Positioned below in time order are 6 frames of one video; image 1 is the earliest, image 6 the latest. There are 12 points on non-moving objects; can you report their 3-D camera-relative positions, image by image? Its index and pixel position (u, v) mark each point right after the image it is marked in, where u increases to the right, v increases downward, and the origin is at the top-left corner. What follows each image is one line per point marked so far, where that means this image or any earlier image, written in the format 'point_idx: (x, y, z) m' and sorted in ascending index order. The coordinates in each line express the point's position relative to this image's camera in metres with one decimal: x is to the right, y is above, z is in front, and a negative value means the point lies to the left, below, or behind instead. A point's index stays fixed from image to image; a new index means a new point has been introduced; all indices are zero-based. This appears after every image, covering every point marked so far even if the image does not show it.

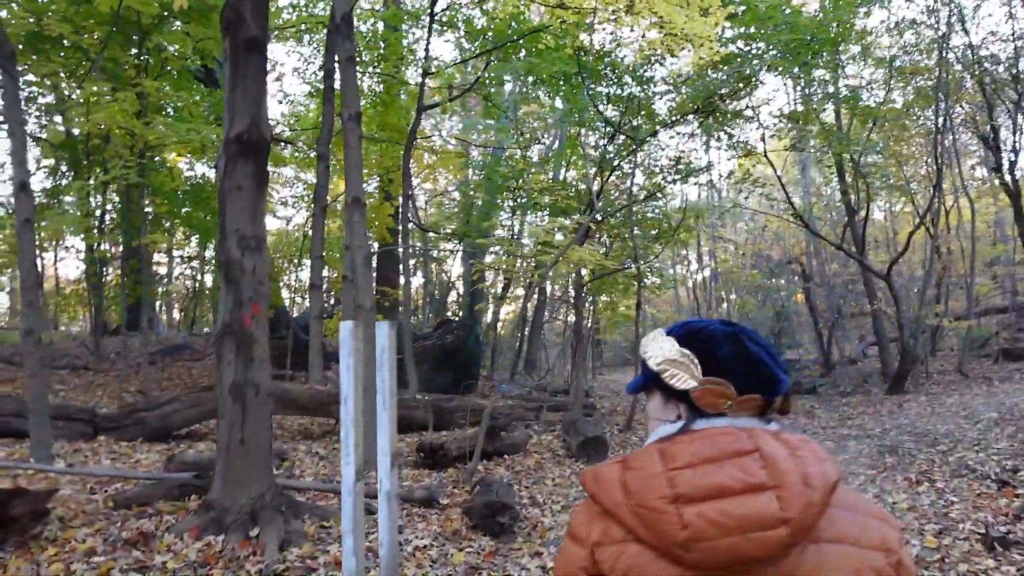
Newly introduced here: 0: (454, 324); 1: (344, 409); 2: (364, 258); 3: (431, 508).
0: (-1.1, -0.7, +14.2) m
1: (-0.7, -0.5, +3.1) m
2: (-1.2, +0.2, +6.1) m
3: (-0.5, -1.4, +4.8) m
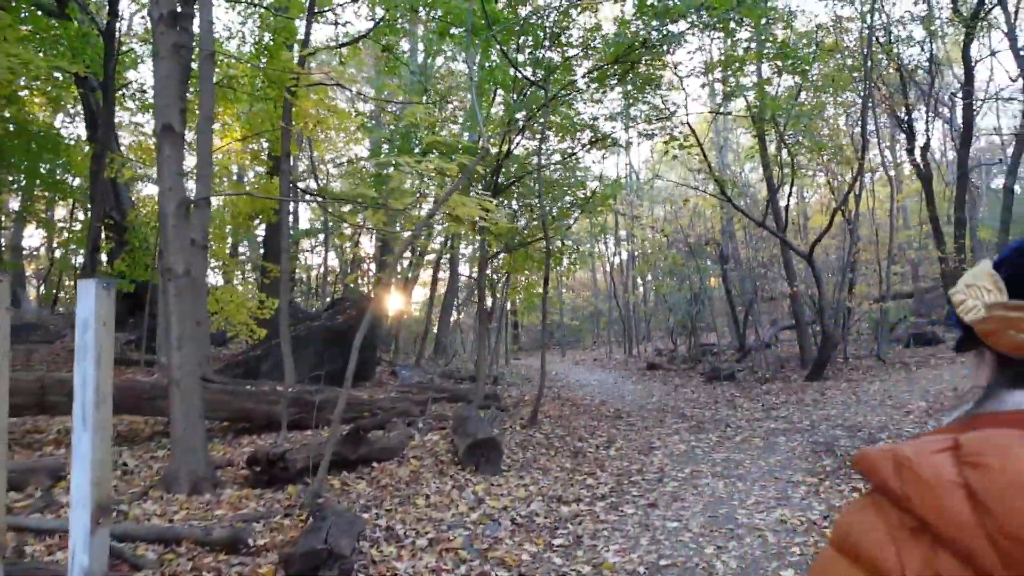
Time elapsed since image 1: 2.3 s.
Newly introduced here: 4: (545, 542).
0: (-2.8, -0.3, +12.7) m
1: (-1.2, -0.3, +1.7) m
2: (-2.0, +0.5, +4.5) m
3: (-1.3, -1.2, +3.4) m
4: (+0.2, -1.4, +4.1) m
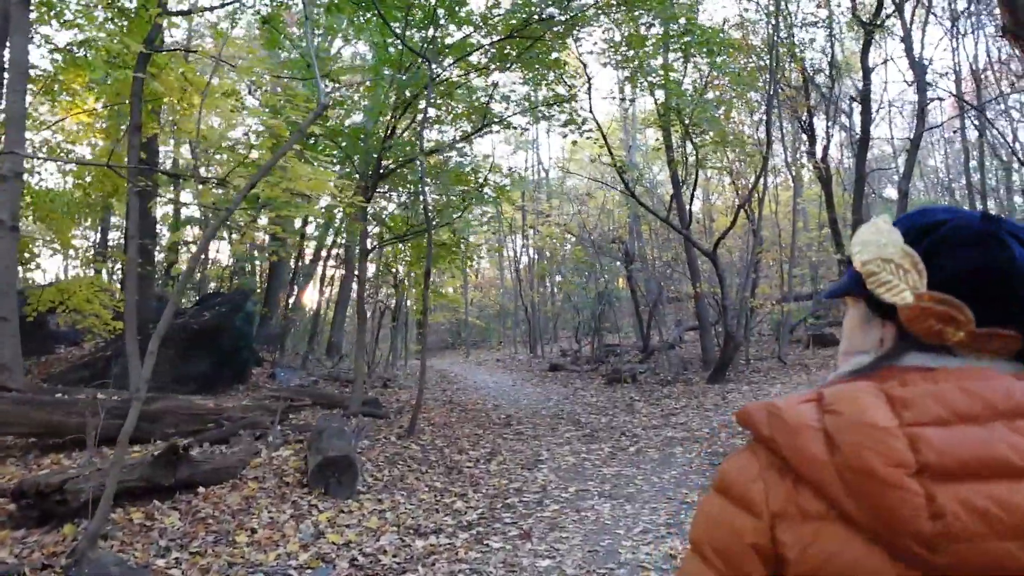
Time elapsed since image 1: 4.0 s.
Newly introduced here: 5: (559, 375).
0: (-4.5, -0.2, +11.5) m
1: (-1.7, -0.3, +0.7) m
2: (-2.8, +0.6, +3.5) m
3: (-1.9, -1.1, +2.4) m
4: (-0.5, -1.3, +3.3) m
5: (+1.0, -1.9, +16.0) m
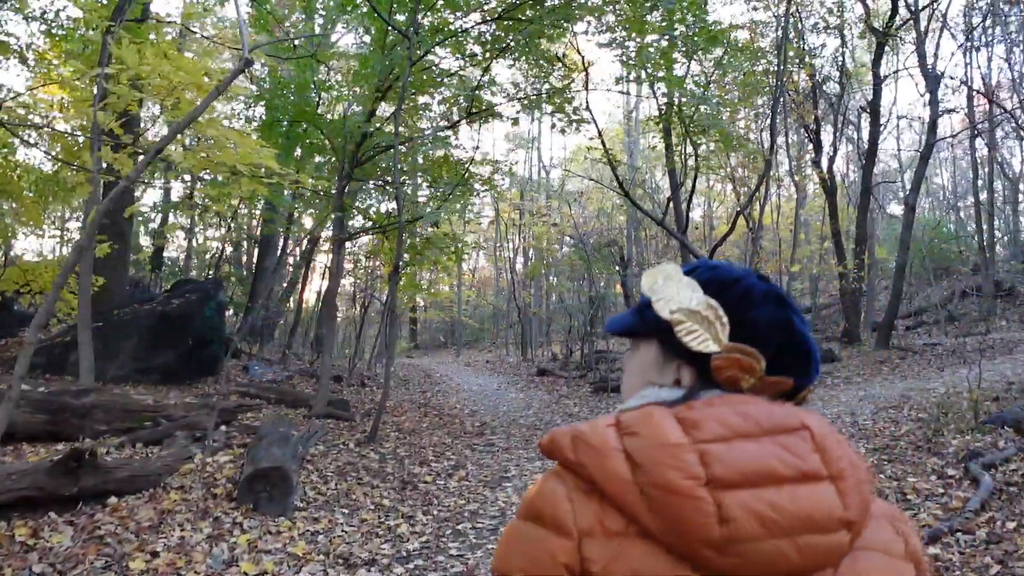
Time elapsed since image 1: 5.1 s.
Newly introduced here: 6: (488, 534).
0: (-4.7, 0.0, +11.0) m
1: (-1.9, -0.2, +0.2) m
2: (-3.0, +0.7, +2.9) m
3: (-2.1, -1.0, +1.9) m
4: (-0.8, -1.3, +2.8) m
5: (+0.7, -1.9, +15.5) m
6: (-0.1, -1.3, +4.1) m
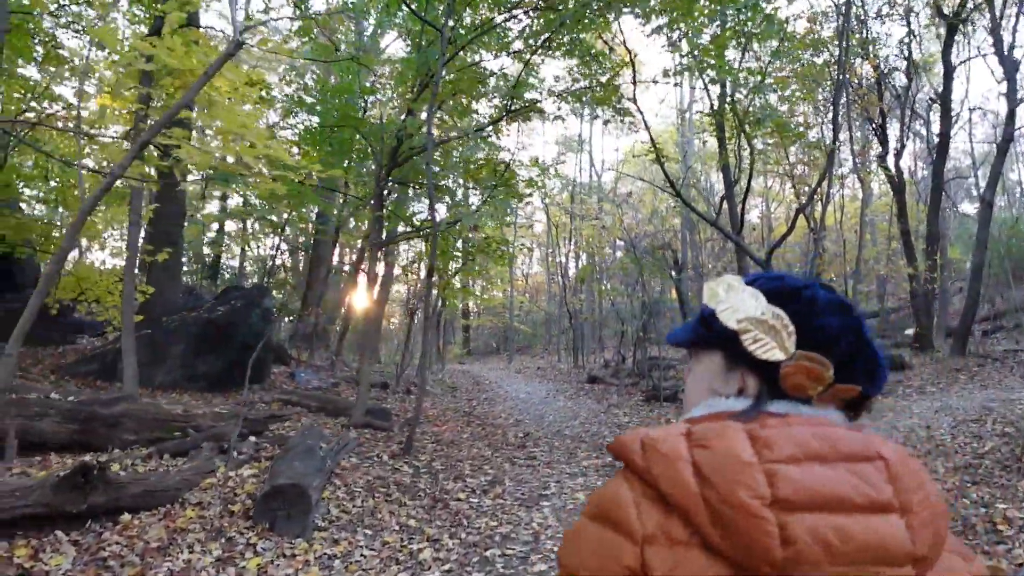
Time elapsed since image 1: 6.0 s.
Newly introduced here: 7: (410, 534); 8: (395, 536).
0: (-4.0, -0.1, +11.0) m
1: (-2.0, -0.2, 0.0) m
2: (-2.9, +0.7, +2.8) m
3: (-2.1, -1.1, +1.7) m
4: (-0.7, -1.3, +2.5) m
5: (+1.7, -2.0, +15.1) m
6: (0.0, -1.3, +3.7) m
7: (-0.5, -1.3, +4.1) m
8: (-0.6, -1.3, +4.1) m
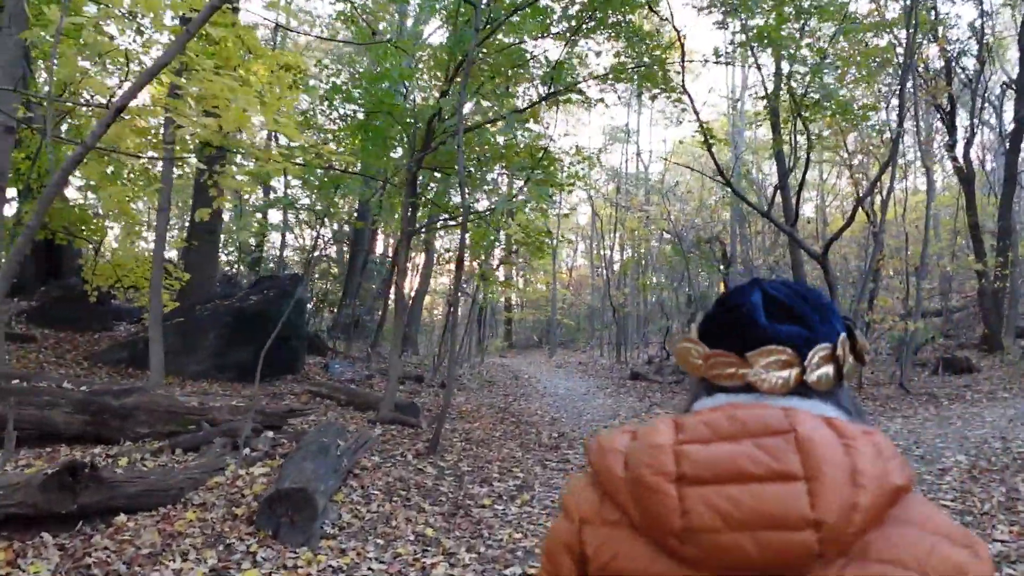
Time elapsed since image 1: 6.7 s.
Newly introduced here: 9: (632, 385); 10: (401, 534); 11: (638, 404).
0: (-3.5, +0.1, +10.8) m
1: (-2.1, -0.1, -0.2) m
2: (-2.8, +0.7, +2.6) m
3: (-2.1, -1.0, +1.5) m
4: (-0.7, -1.3, +2.2) m
5: (+2.5, -1.9, +14.6) m
6: (+0.1, -1.3, +3.3) m
7: (-0.4, -1.3, +3.8) m
8: (-0.5, -1.3, +3.7) m
9: (+2.4, -1.9, +14.8) m
10: (-0.6, -1.3, +3.9) m
11: (+1.9, -1.7, +11.1) m
